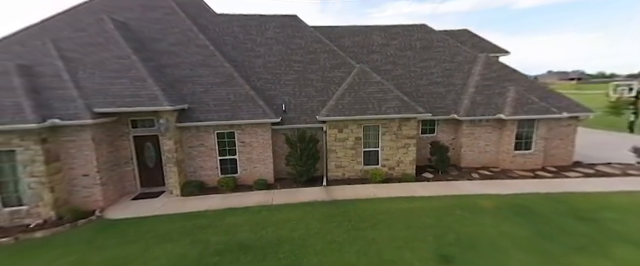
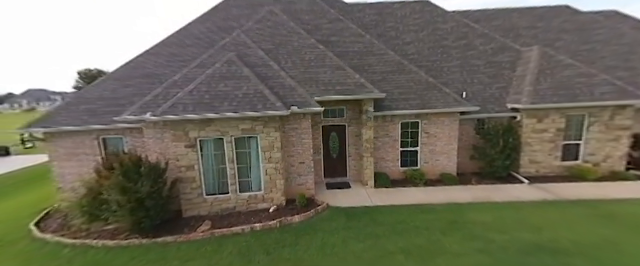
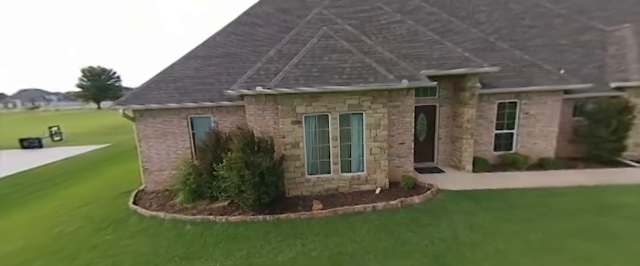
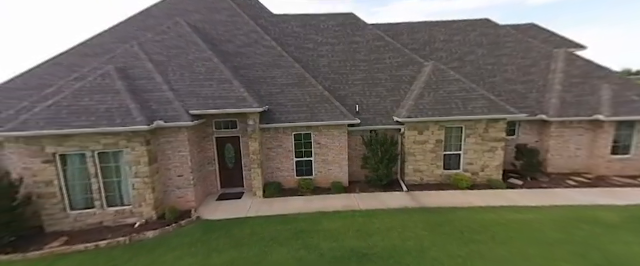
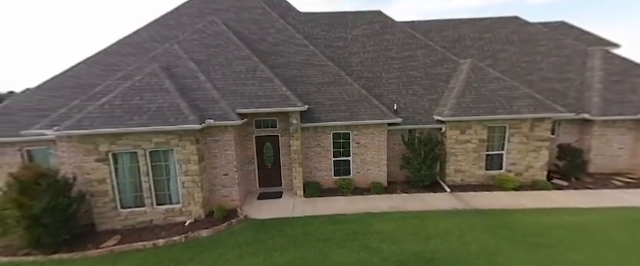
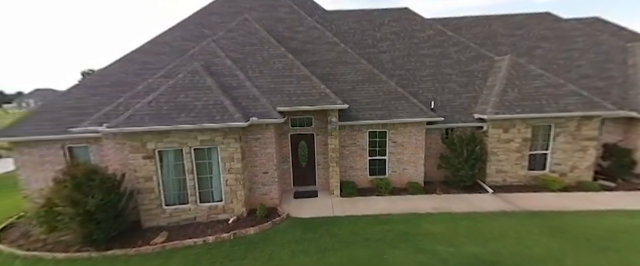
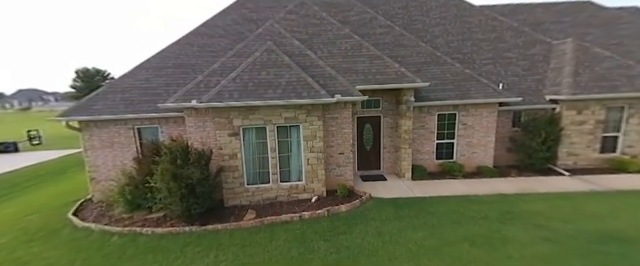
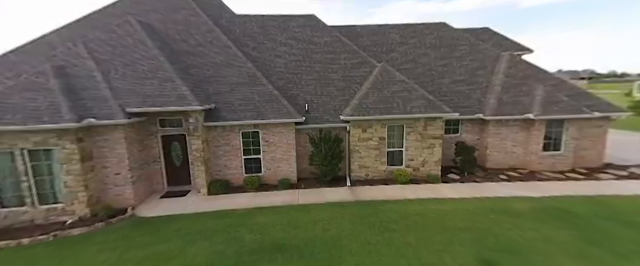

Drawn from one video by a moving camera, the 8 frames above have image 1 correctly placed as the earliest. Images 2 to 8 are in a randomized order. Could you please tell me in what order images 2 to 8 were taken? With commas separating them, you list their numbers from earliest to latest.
8, 4, 5, 6, 2, 7, 3
